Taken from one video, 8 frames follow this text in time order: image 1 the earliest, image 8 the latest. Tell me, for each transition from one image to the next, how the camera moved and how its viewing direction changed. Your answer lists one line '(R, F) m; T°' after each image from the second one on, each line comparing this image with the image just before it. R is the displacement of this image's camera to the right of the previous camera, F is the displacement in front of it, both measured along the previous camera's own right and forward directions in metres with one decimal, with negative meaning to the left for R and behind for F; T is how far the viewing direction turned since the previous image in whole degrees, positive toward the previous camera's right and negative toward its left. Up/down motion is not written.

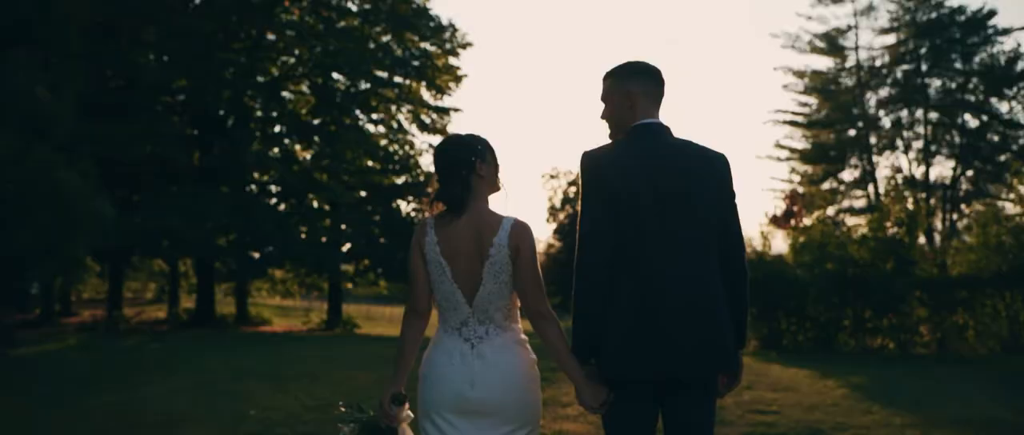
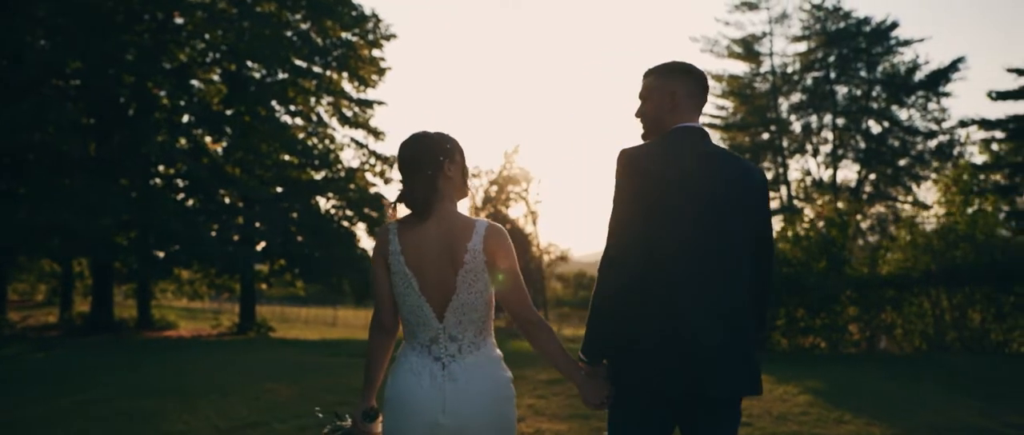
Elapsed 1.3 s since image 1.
(-0.3, +0.9) m; +6°
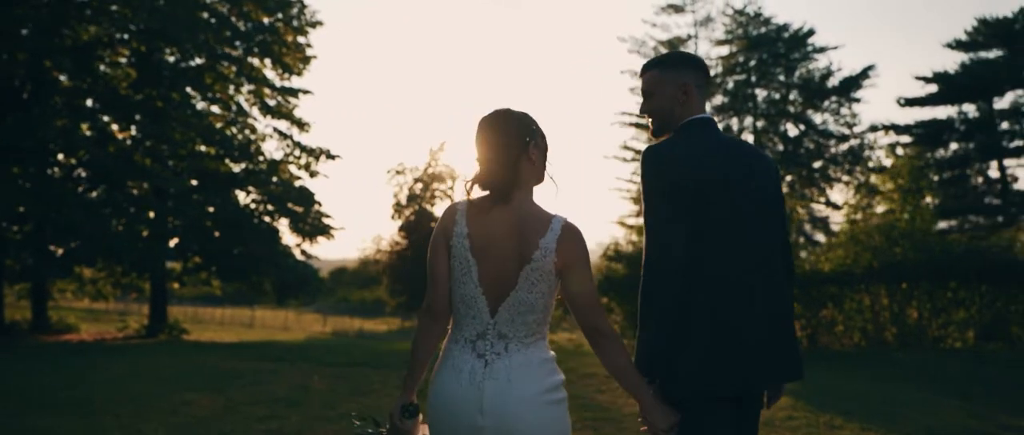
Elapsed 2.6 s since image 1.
(-0.4, +0.8) m; +6°
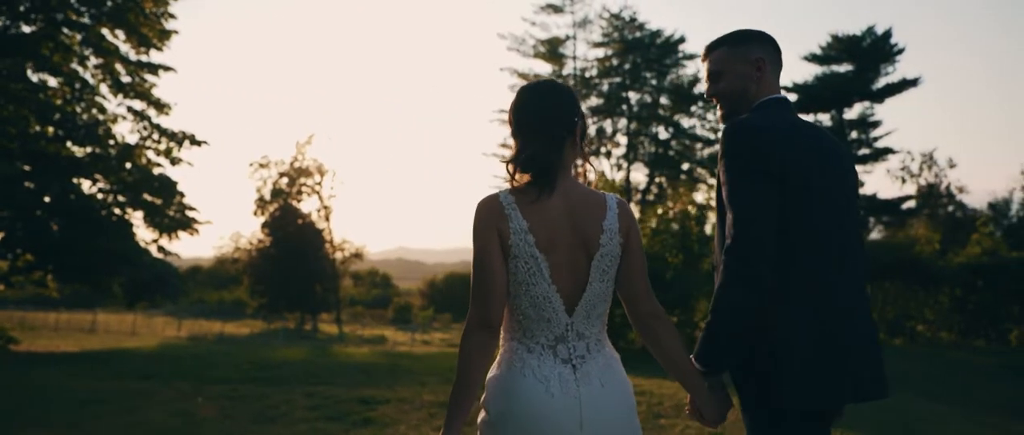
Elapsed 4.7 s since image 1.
(-0.8, +1.4) m; +10°
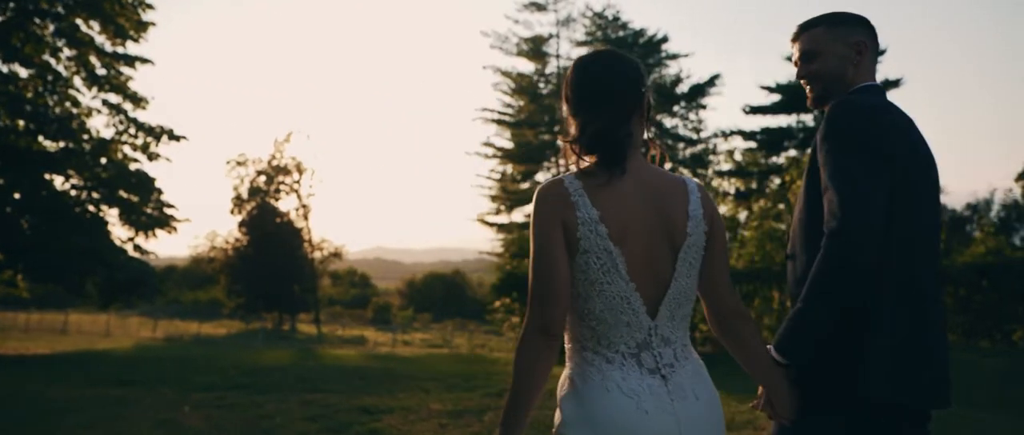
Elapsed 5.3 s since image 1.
(-0.3, +0.5) m; +2°
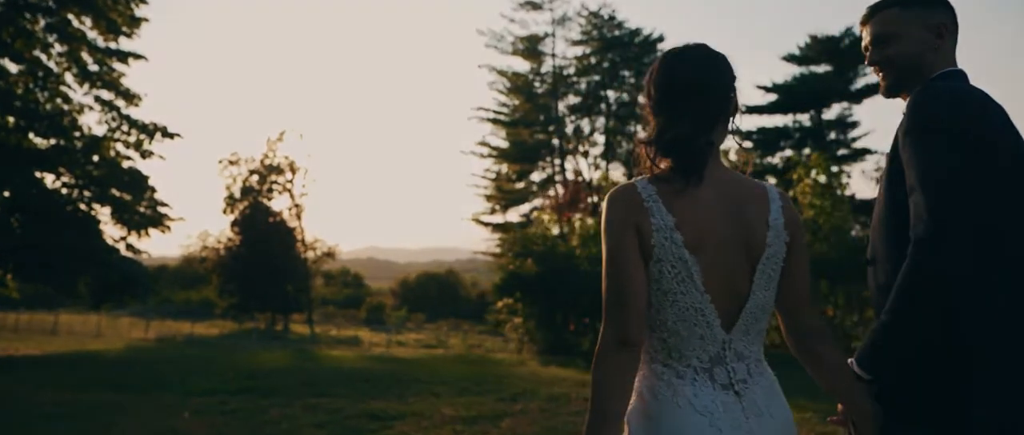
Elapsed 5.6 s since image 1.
(-0.2, +0.3) m; +1°
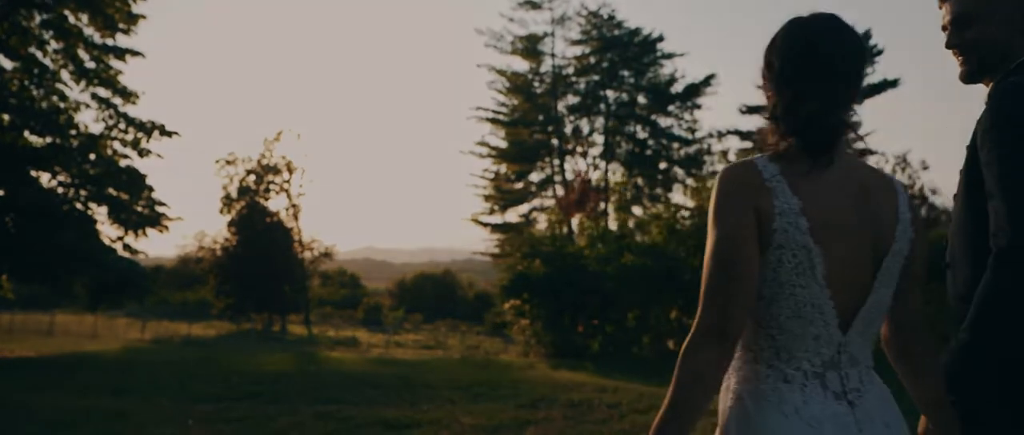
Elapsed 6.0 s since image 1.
(-0.2, +0.3) m; 0°
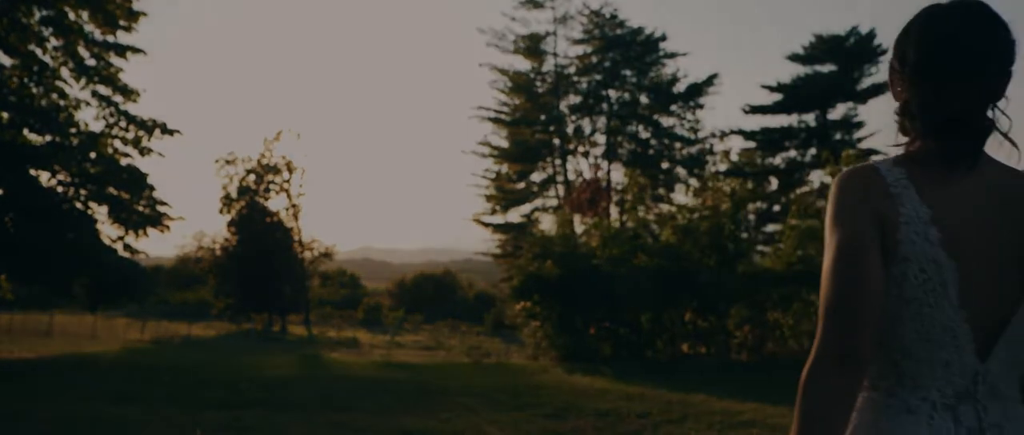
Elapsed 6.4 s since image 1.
(-0.2, +0.3) m; 0°
